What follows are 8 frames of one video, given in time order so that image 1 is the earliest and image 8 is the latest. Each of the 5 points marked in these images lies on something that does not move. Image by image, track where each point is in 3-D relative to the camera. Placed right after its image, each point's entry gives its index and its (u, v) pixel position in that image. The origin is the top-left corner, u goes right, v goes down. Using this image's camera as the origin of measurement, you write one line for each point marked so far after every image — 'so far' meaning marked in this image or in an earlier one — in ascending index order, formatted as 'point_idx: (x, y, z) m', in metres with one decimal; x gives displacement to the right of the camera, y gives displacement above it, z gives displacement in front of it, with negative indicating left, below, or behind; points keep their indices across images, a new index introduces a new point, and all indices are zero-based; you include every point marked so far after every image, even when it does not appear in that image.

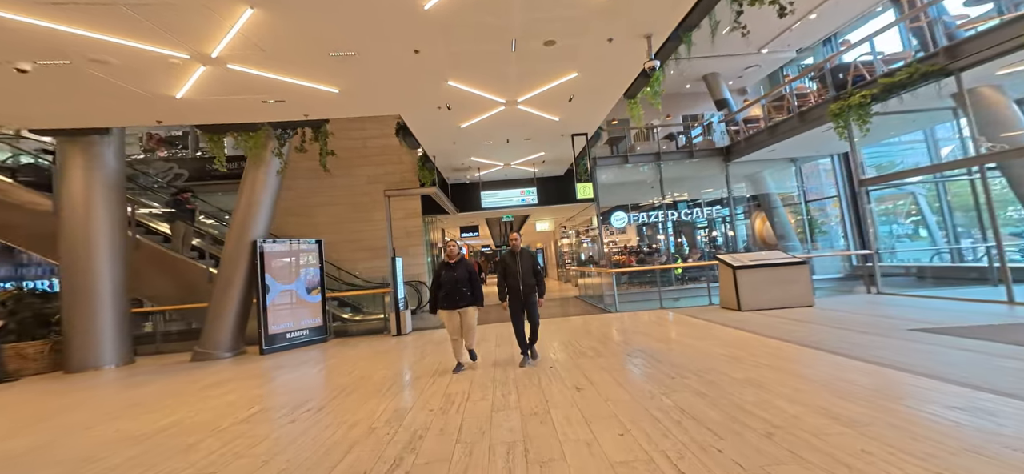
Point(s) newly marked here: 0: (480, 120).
0: (-0.7, +1.8, +6.0) m
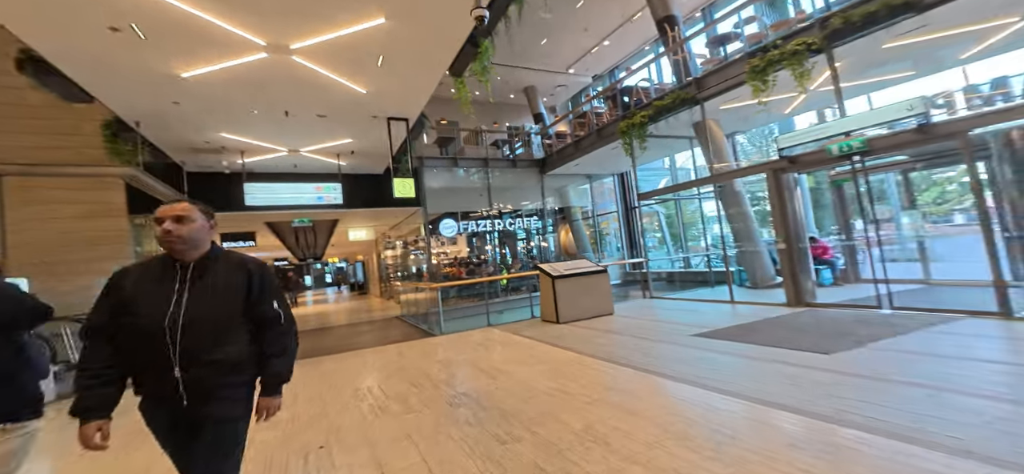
0: (-3.0, +1.7, +4.0) m
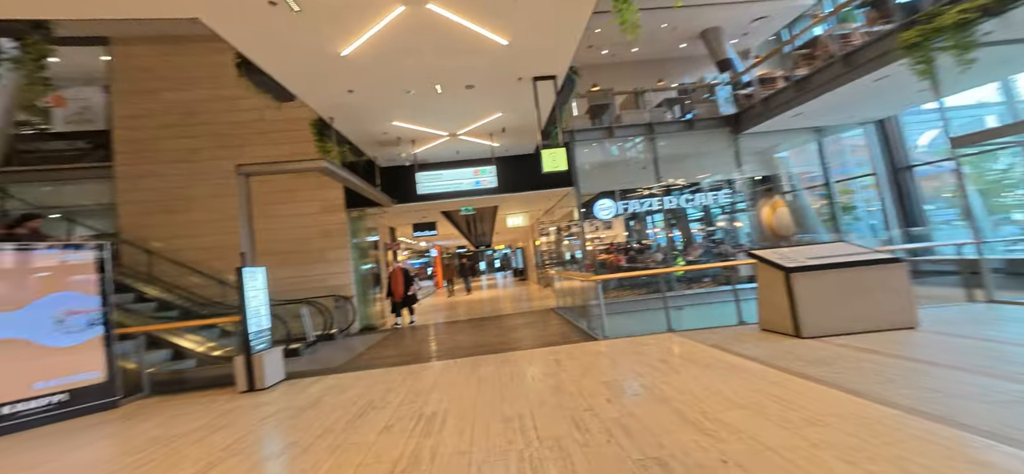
0: (-1.4, +1.9, +3.8) m
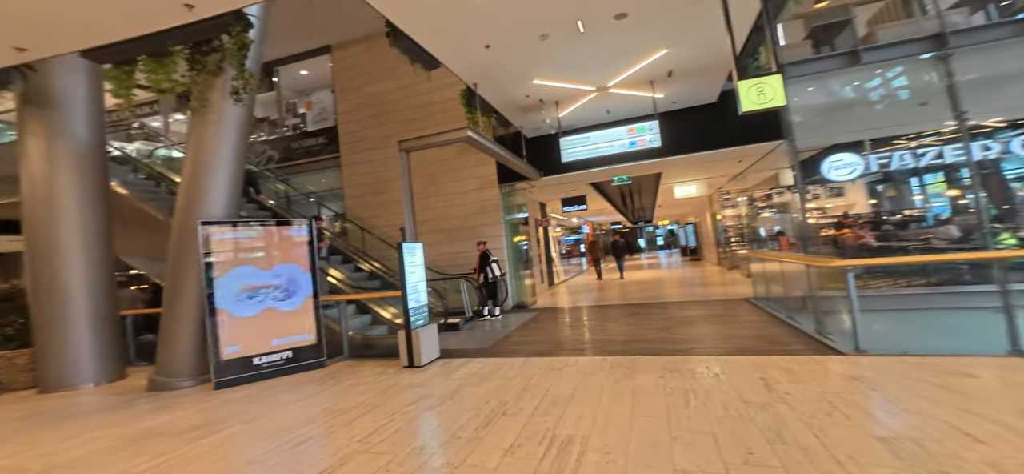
0: (-0.1, +2.1, +3.1) m
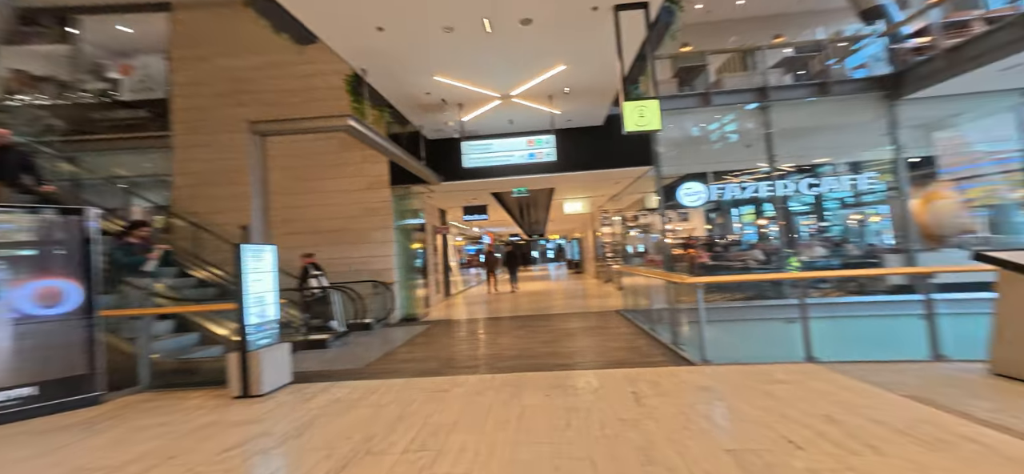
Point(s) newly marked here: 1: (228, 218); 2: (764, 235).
0: (-0.9, +2.1, +2.8) m
1: (-5.3, +0.4, +7.2) m
2: (+5.0, 0.0, +7.6) m
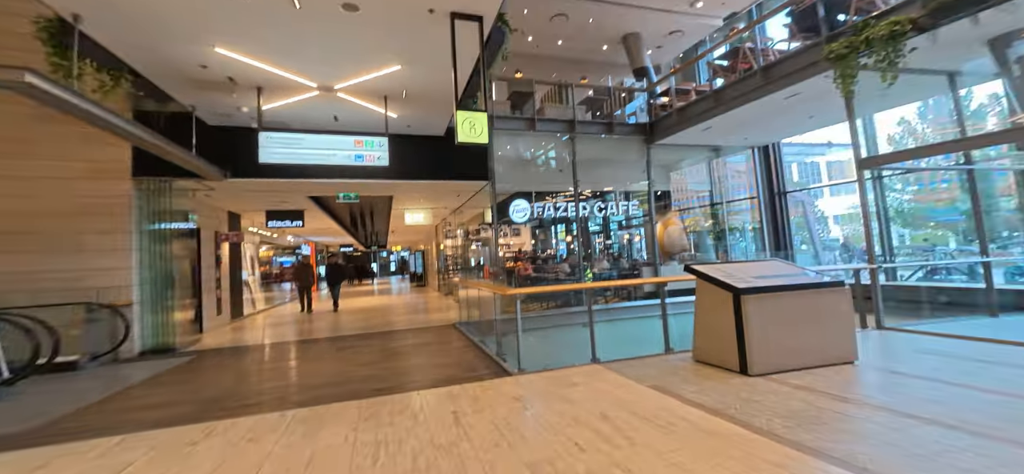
0: (-2.0, +2.0, +2.1) m
1: (-7.7, +0.3, +4.7) m
2: (+1.7, -0.3, +8.6) m
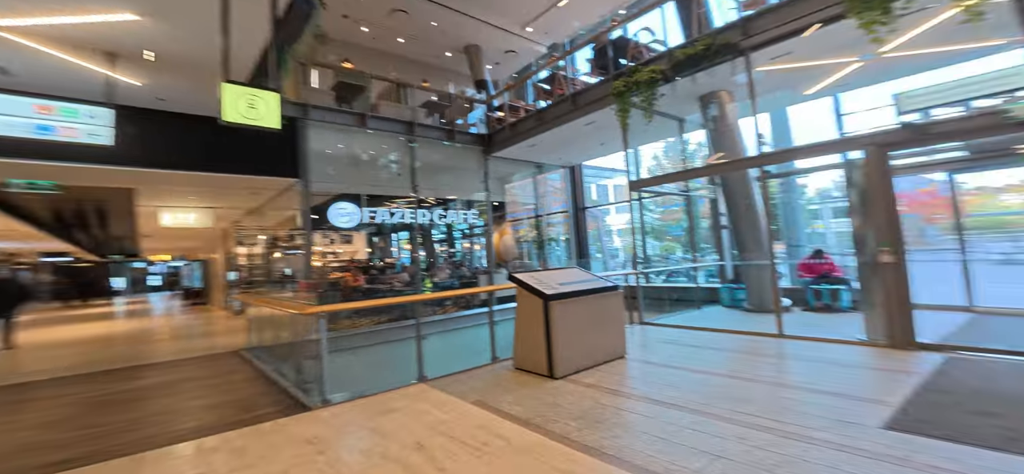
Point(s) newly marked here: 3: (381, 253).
0: (-3.1, +2.0, +0.9) m
1: (-9.4, +0.4, +1.2) m
2: (-2.0, -0.4, +8.3) m
3: (-2.4, -0.3, +7.7) m
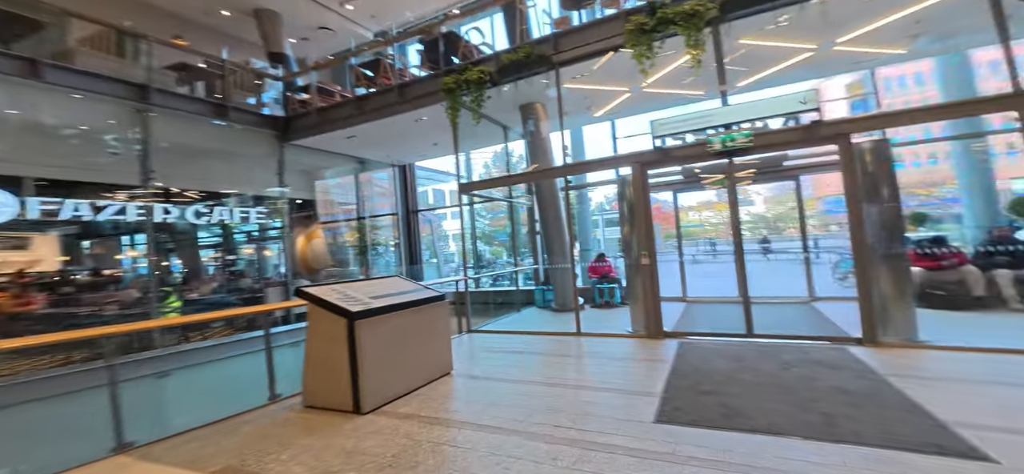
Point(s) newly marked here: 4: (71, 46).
0: (-3.6, +1.9, -1.4) m
1: (-9.4, +0.3, -3.6) m
2: (-5.4, -0.6, +5.8) m
3: (-5.6, -0.4, +5.1) m
4: (-5.2, +2.2, +4.3) m
